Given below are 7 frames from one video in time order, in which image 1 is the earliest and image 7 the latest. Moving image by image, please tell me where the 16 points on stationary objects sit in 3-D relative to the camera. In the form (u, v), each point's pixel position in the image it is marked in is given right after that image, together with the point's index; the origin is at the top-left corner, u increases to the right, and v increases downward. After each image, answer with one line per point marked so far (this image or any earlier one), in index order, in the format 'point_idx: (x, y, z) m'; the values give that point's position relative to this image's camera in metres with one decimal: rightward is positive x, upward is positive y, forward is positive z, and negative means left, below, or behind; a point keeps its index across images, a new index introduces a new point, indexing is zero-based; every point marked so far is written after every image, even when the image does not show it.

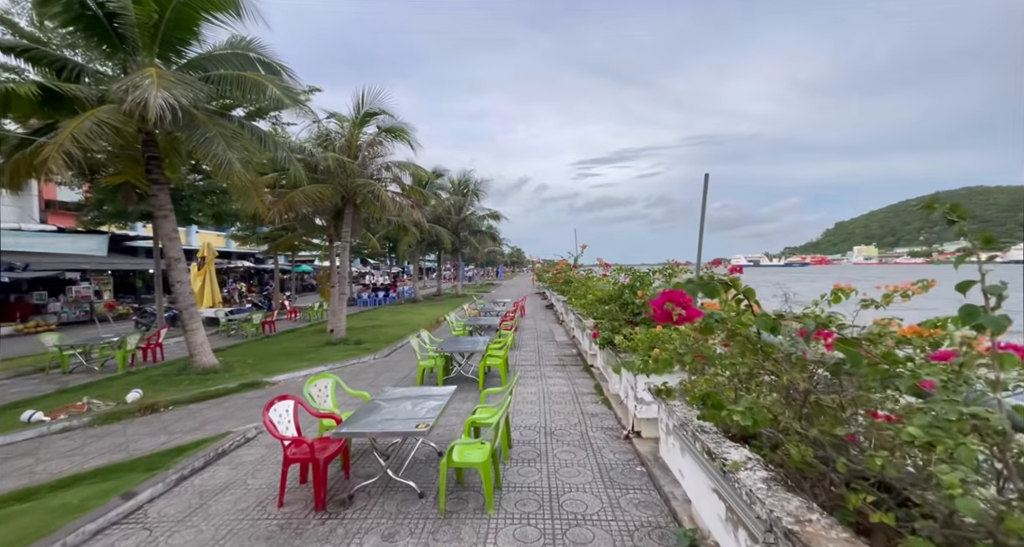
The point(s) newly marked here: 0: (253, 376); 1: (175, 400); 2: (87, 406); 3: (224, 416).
0: (-5.2, -2.1, +8.1) m
1: (-5.6, -2.1, +6.7) m
2: (-6.5, -2.1, +6.2) m
3: (-4.4, -2.2, +6.2) m
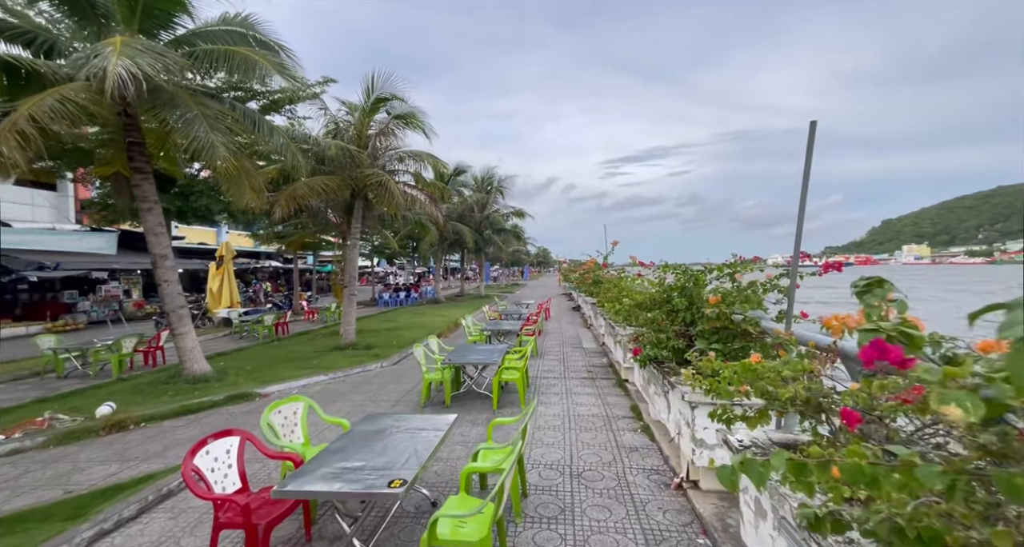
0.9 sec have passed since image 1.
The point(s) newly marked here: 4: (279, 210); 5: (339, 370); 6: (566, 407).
0: (-4.8, -2.0, +7.3) m
1: (-5.3, -2.1, +5.9) m
2: (-6.3, -2.0, +5.5) m
3: (-4.1, -2.2, +5.4) m
4: (-5.8, +1.6, +10.1) m
5: (-3.6, -2.0, +8.4) m
6: (+0.8, -1.9, +6.0) m
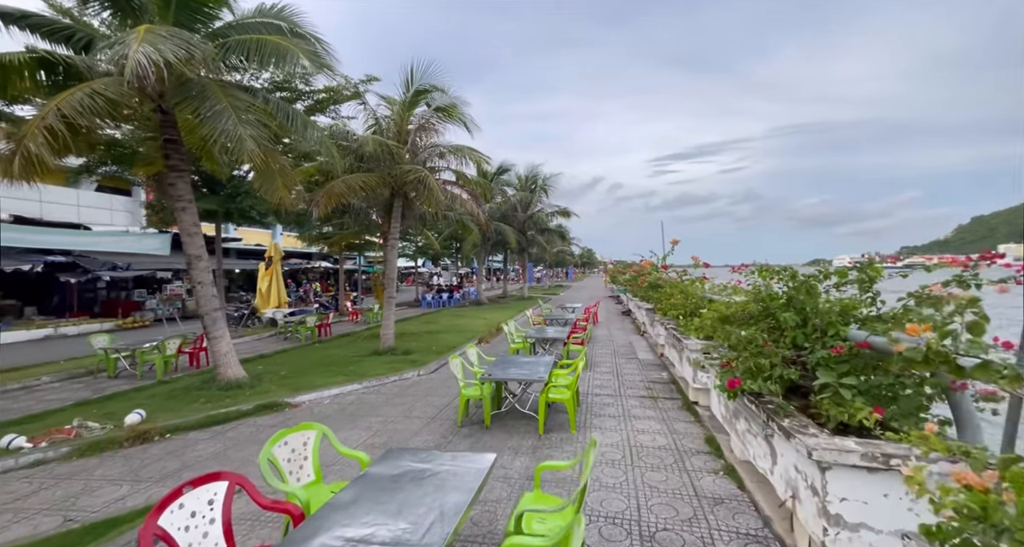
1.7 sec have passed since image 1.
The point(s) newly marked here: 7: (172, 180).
0: (-4.0, -2.1, +7.0) m
1: (-4.6, -2.1, +5.6) m
2: (-5.7, -2.1, +5.3) m
3: (-3.6, -2.2, +4.9) m
4: (-4.7, +1.6, +9.8) m
5: (-2.7, -2.0, +7.9) m
6: (+1.4, -2.0, +5.0) m
7: (-5.7, +1.6, +6.8) m
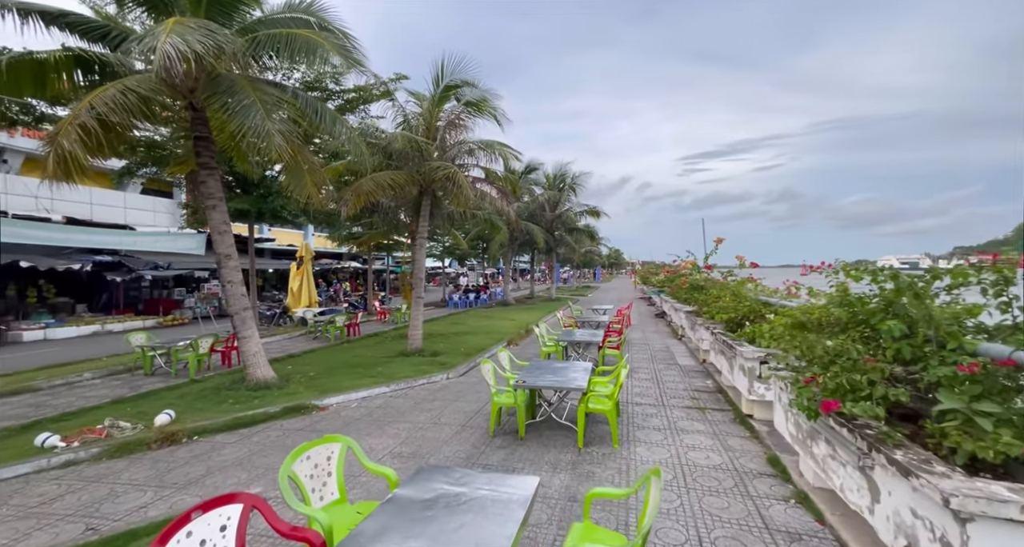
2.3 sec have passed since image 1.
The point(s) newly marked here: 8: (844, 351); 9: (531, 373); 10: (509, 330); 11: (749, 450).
0: (-3.5, -2.1, +6.8) m
1: (-4.2, -2.1, +5.5) m
2: (-5.2, -2.0, +5.3) m
3: (-3.1, -2.2, +4.7) m
4: (-4.0, +1.6, +9.7) m
5: (-2.1, -2.0, +7.6) m
6: (+1.8, -2.0, +4.5) m
7: (-5.1, +1.6, +6.7) m
8: (+2.1, -0.5, +2.6) m
9: (+0.3, -1.4, +5.7) m
10: (-0.1, -1.9, +14.2) m
11: (+2.5, -1.9, +4.4) m
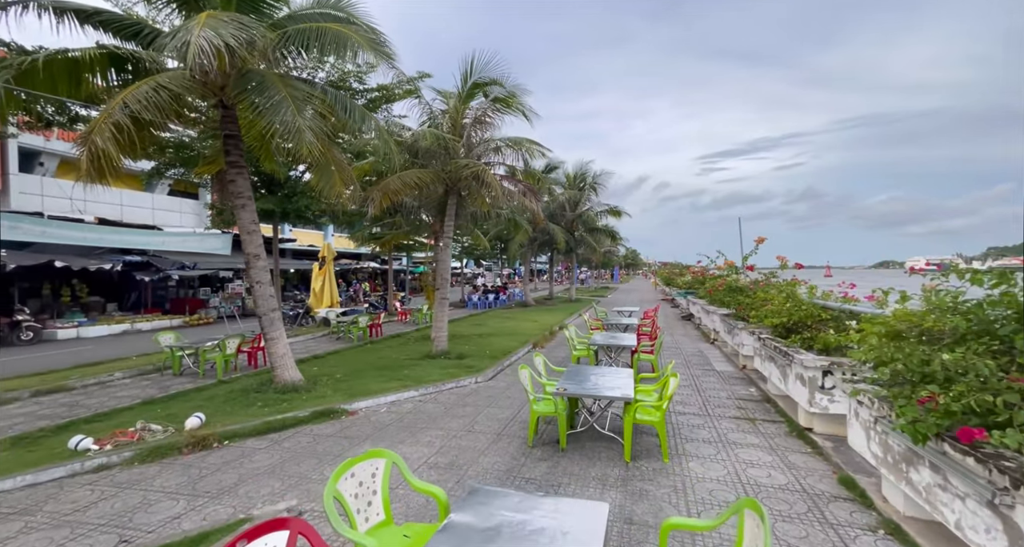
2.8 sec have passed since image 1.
0: (-2.9, -2.1, +6.7) m
1: (-3.7, -2.1, +5.4) m
2: (-4.7, -2.1, +5.2) m
3: (-2.7, -2.2, +4.6) m
4: (-3.3, +1.6, +9.6) m
5: (-1.5, -2.0, +7.4) m
6: (+2.3, -2.0, +4.2) m
7: (-4.6, +1.6, +6.7) m
8: (+2.5, -0.5, +2.2) m
9: (+0.8, -1.4, +5.4) m
10: (+0.7, -2.0, +13.9) m
11: (+3.0, -1.9, +4.0) m
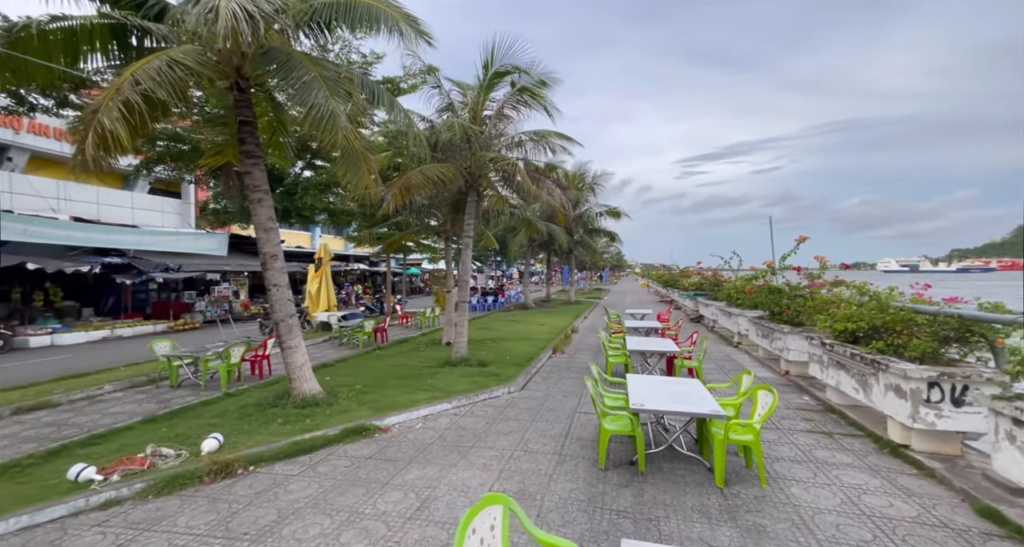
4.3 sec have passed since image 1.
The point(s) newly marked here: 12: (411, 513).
0: (-2.2, -2.1, +6.0) m
1: (-2.9, -2.1, +4.7) m
2: (-4.0, -2.1, +4.5) m
3: (-1.9, -2.2, +4.0) m
4: (-2.7, +1.5, +9.0) m
5: (-0.8, -2.1, +6.8) m
6: (+3.0, -2.0, +3.8) m
7: (-3.9, +1.5, +6.0) m
8: (+3.3, -0.5, +1.8) m
9: (+1.5, -1.4, +4.9) m
10: (+1.1, -2.0, +13.4) m
11: (+3.8, -1.9, +3.6) m
12: (-0.9, -2.2, +3.7) m
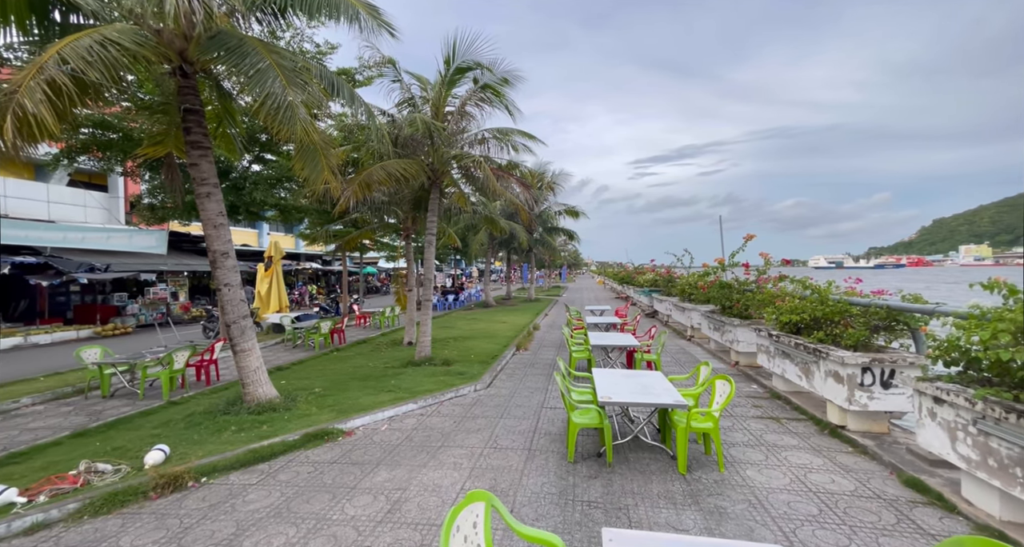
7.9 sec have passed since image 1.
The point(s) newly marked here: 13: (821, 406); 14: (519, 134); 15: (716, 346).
0: (-2.7, -2.1, +5.8) m
1: (-3.3, -2.1, +4.4) m
2: (-4.3, -2.1, +4.1) m
3: (-2.2, -2.2, +3.8) m
4: (-3.5, +1.6, +8.6) m
5: (-1.4, -2.0, +6.8) m
6: (+2.8, -2.0, +4.1) m
7: (-4.4, +1.6, +5.6) m
8: (+3.3, -0.5, +2.2) m
9: (+1.1, -1.4, +5.1) m
10: (-0.1, -2.0, +13.5) m
11: (+3.5, -1.9, +4.0) m
12: (-1.2, -2.1, +3.6) m
13: (+4.2, -1.8, +5.6) m
14: (+0.2, +3.3, +9.6) m
15: (+5.0, -1.8, +9.9) m
